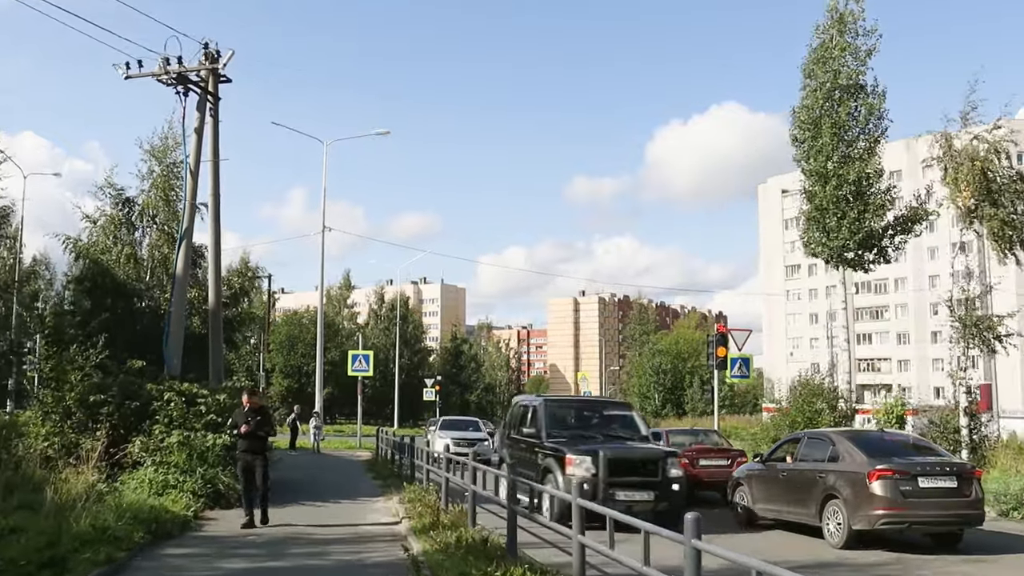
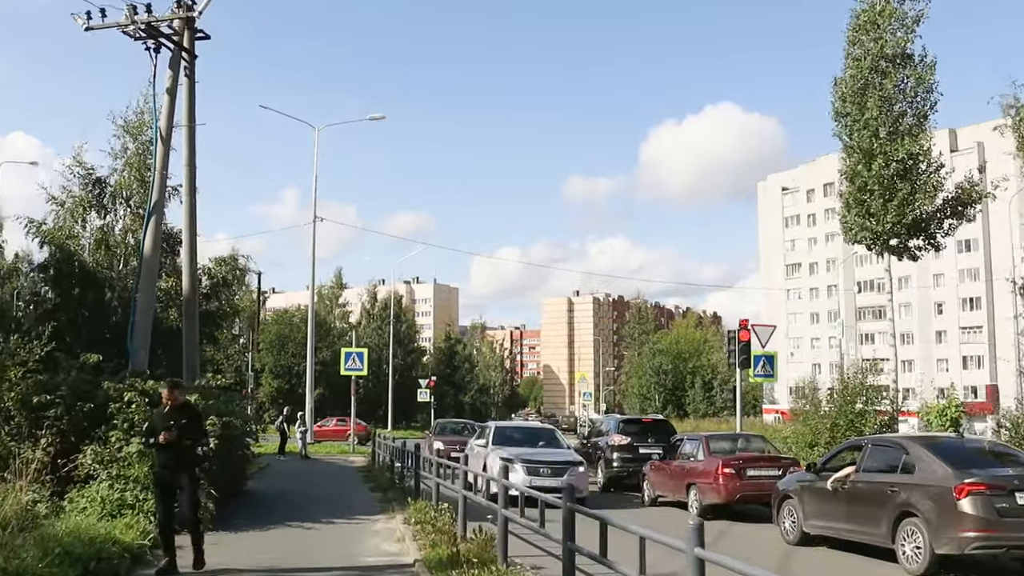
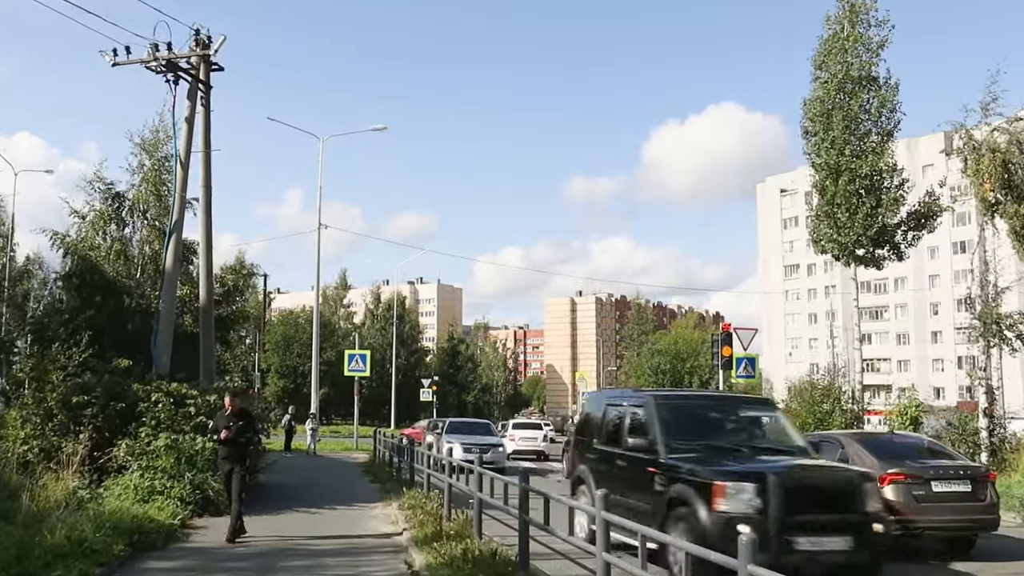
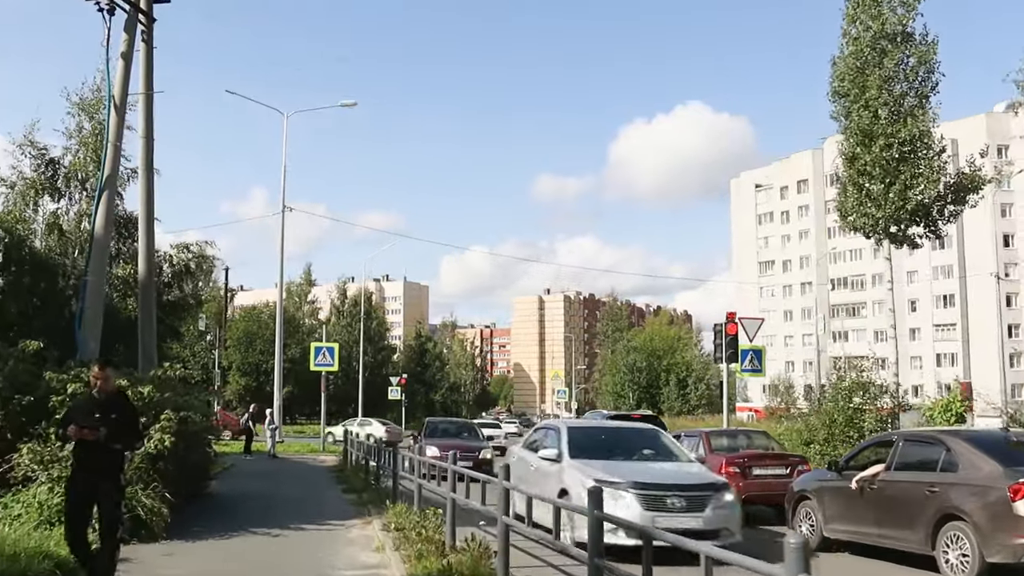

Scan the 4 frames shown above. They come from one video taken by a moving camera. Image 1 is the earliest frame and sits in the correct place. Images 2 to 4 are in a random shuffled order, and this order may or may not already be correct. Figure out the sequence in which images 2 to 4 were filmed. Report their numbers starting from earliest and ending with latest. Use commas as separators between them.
3, 2, 4
